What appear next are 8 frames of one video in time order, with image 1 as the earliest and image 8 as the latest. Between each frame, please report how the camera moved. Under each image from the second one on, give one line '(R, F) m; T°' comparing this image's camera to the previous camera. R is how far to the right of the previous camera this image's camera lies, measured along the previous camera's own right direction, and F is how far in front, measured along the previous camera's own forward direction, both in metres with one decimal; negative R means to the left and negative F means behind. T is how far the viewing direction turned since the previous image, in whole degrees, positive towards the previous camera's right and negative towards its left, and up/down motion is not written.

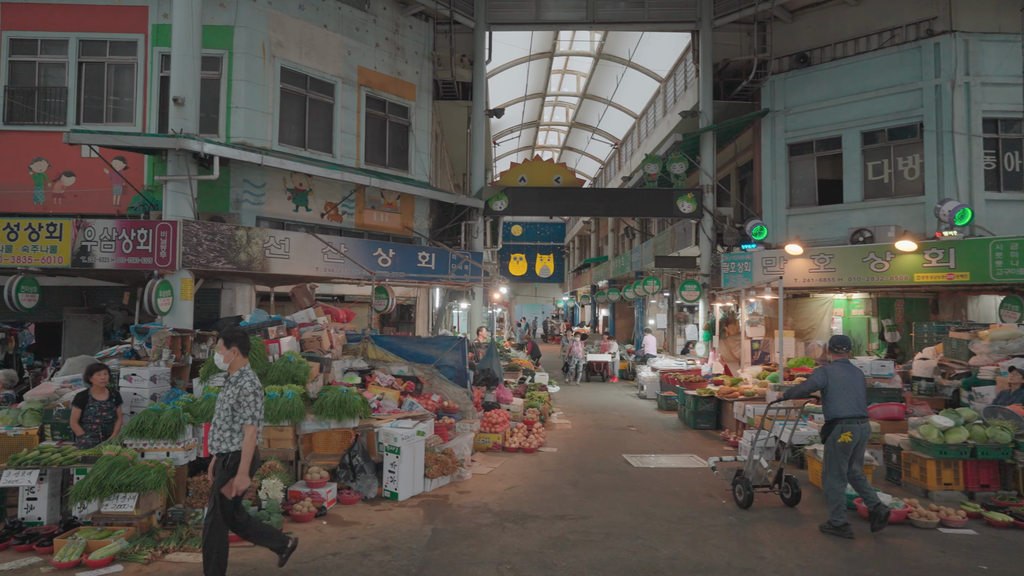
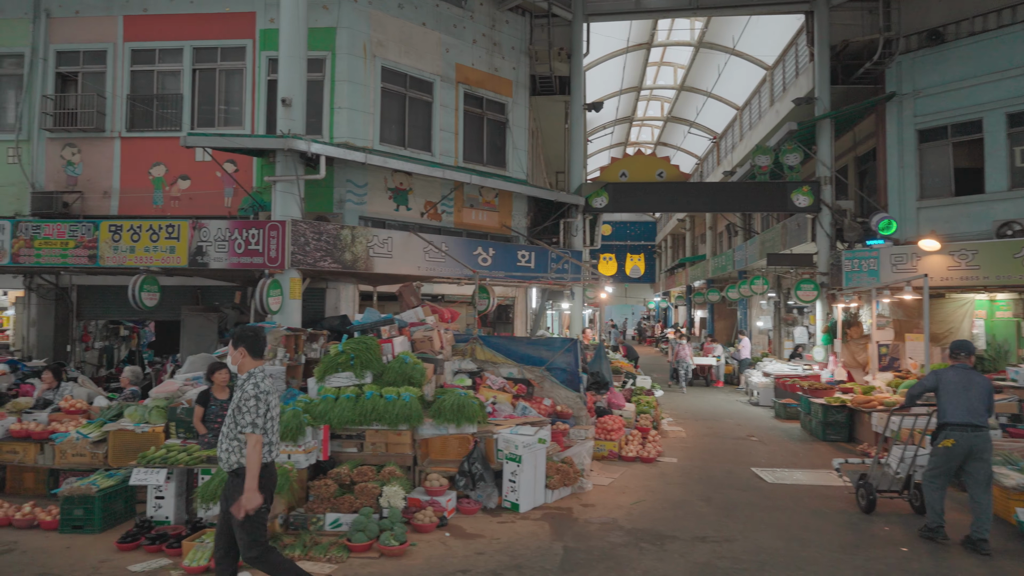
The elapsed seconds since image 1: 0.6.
(-0.4, +0.4) m; -7°
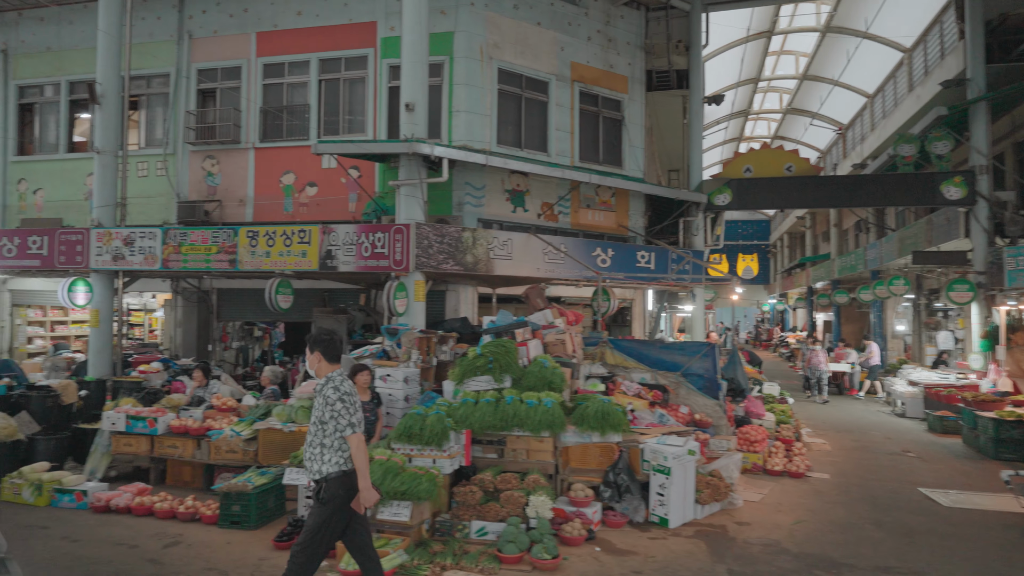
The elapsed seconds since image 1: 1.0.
(-0.3, +0.2) m; -8°
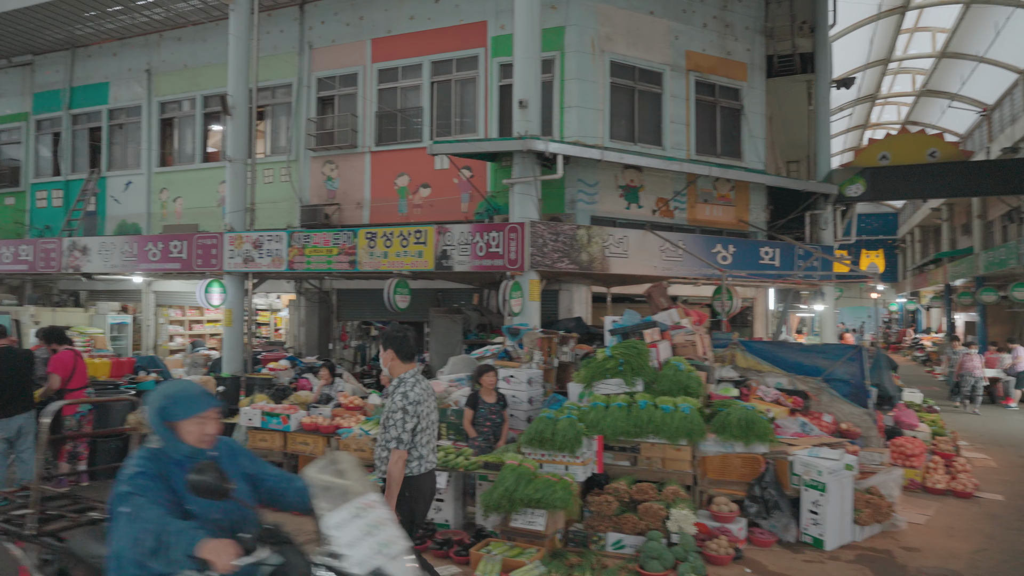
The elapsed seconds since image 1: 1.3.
(-0.2, +0.2) m; -8°
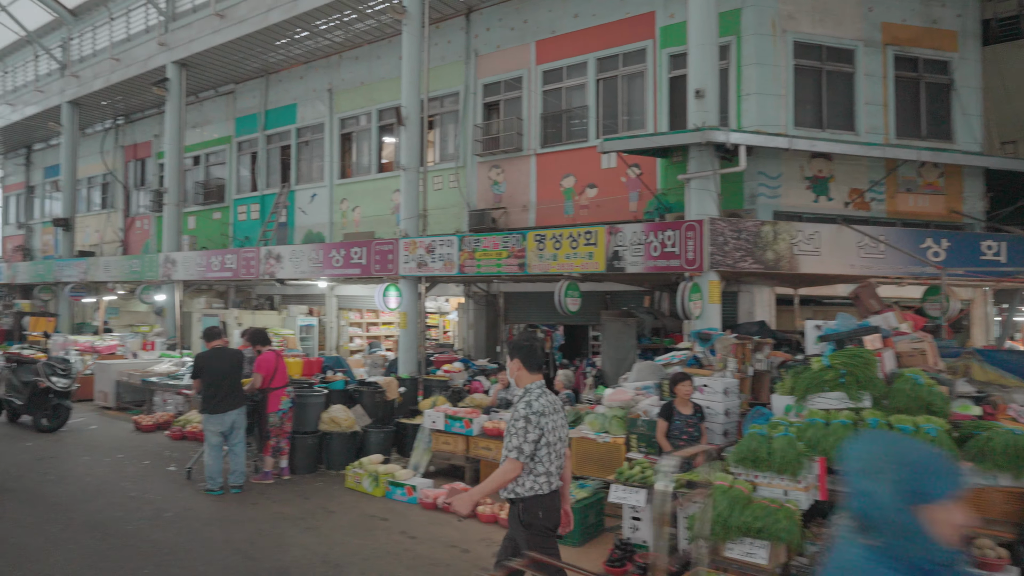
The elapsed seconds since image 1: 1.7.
(-0.3, +0.3) m; -13°
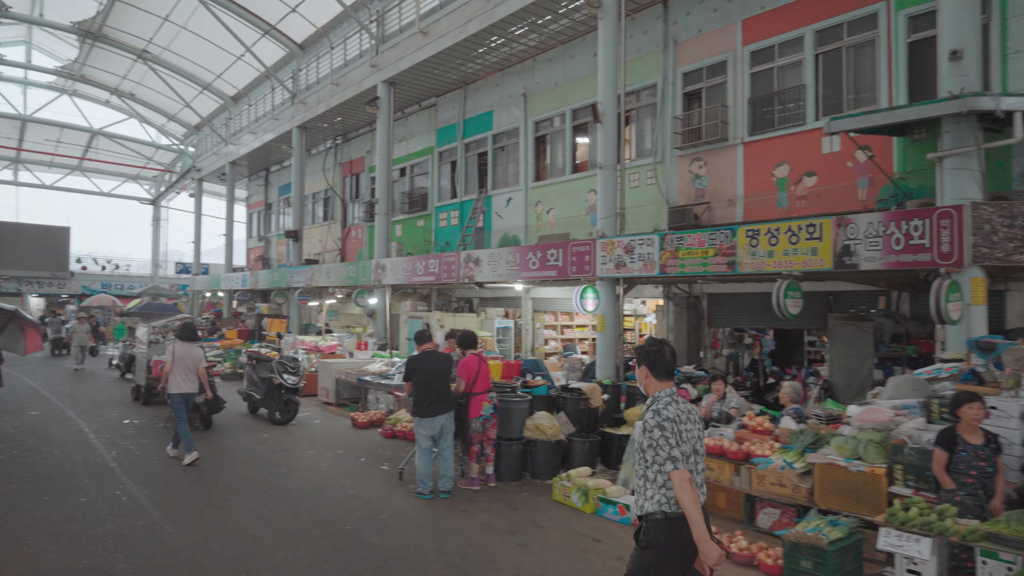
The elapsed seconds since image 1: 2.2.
(-0.2, +0.4) m; -16°
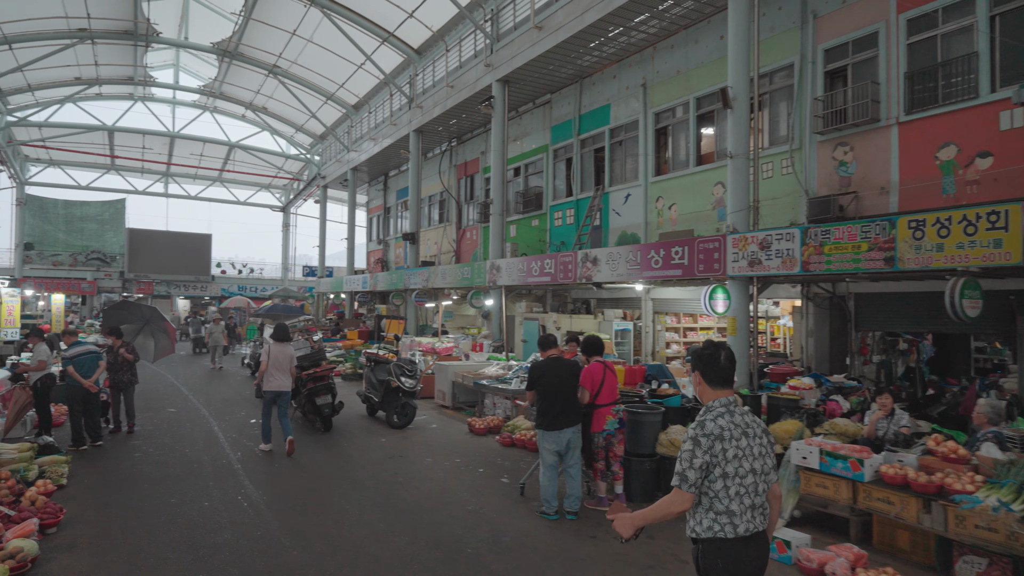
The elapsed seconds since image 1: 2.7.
(-0.1, +0.5) m; -9°
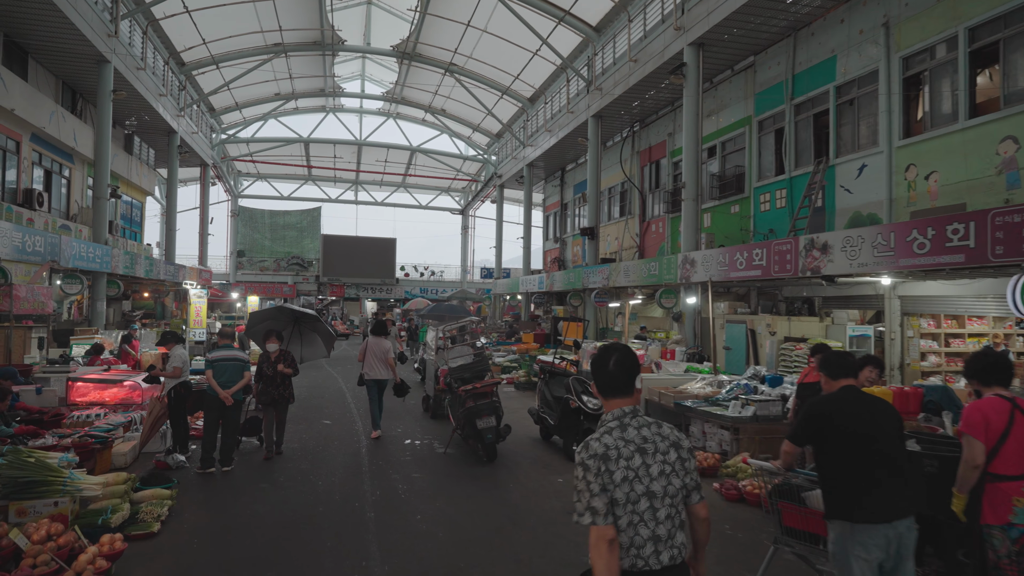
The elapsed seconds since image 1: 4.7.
(-0.4, +2.0) m; -15°
